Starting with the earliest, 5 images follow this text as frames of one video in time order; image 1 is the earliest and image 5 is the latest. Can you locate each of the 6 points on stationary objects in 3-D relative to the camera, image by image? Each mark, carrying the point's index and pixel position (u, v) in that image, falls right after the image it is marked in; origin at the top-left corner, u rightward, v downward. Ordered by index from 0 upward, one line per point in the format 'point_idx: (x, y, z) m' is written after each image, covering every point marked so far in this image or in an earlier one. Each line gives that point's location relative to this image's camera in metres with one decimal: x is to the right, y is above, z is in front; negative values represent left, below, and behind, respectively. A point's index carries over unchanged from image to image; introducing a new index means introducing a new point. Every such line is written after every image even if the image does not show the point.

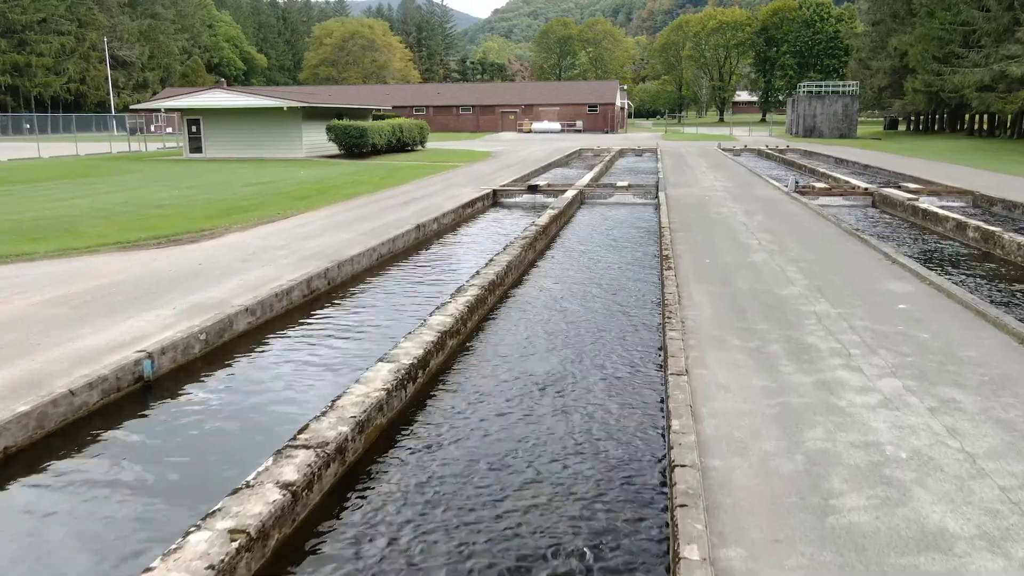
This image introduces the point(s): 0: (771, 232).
0: (+4.2, +0.9, +12.7) m
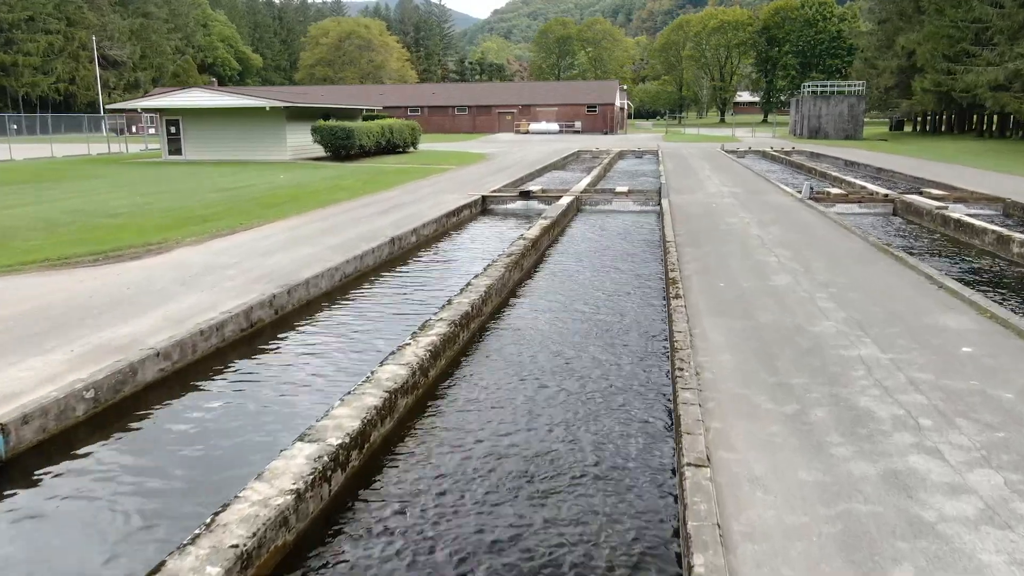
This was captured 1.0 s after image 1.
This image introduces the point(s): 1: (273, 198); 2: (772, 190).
0: (+3.9, +0.5, +11.2) m
1: (-5.4, +2.0, +18.3) m
2: (+6.4, +2.4, +19.6) m
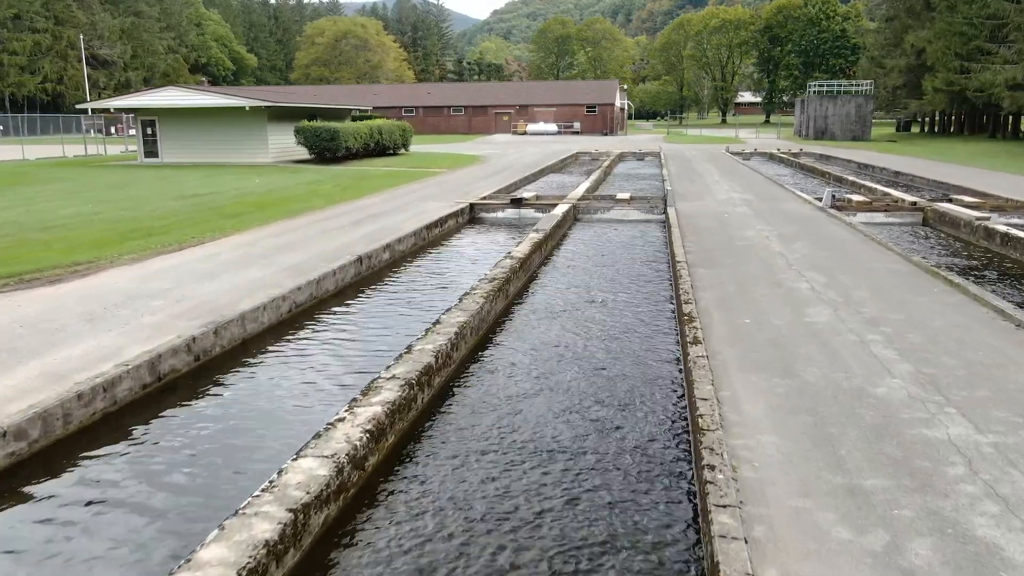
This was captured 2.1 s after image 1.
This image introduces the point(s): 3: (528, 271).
0: (+3.7, +0.2, +9.6) m
1: (-5.6, +1.7, +16.6) m
2: (+6.2, +2.1, +17.9) m
3: (+0.2, +0.2, +10.4) m
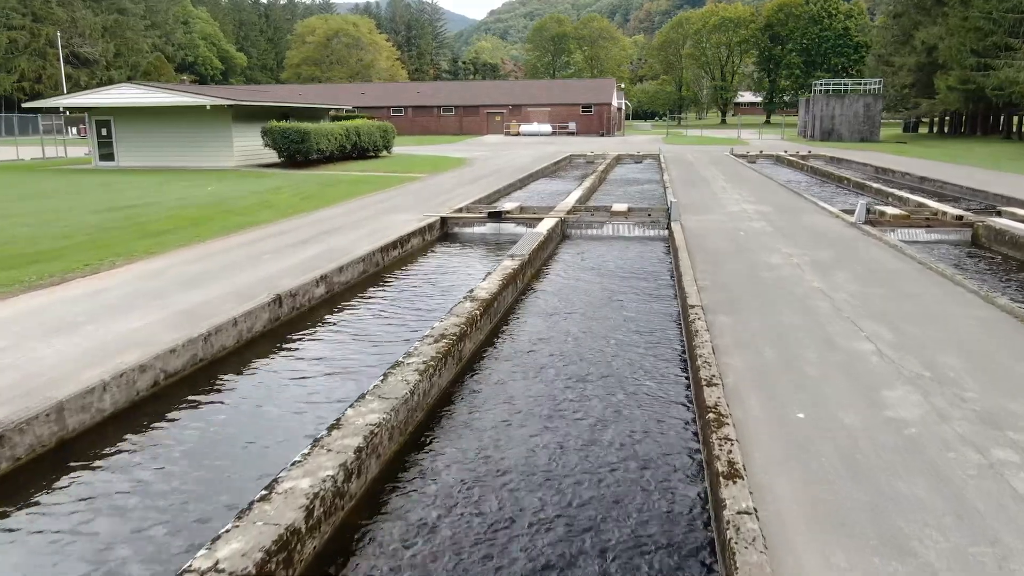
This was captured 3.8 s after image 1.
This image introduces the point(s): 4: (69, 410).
0: (+3.4, -0.3, +7.1) m
1: (-6.0, +1.2, +14.2) m
2: (+5.8, +1.5, +15.5) m
3: (-0.2, -0.3, +8.0) m
4: (-3.0, -0.8, +5.3) m
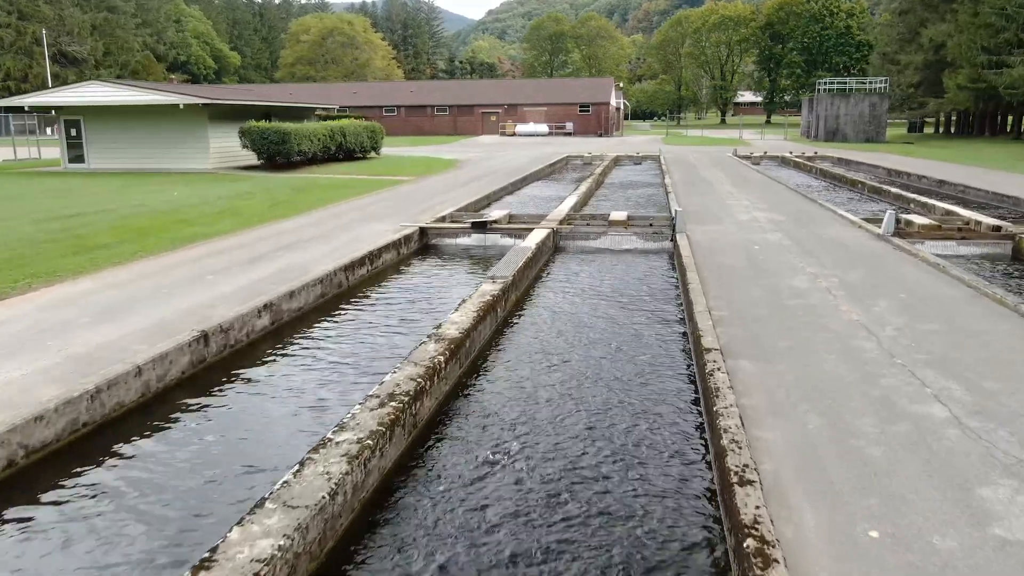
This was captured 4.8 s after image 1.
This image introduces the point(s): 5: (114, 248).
0: (+3.2, -0.6, +5.7) m
1: (-6.3, +0.9, +12.7) m
2: (+5.6, +1.2, +14.1) m
3: (-0.4, -0.6, +6.5) m
4: (-3.2, -1.1, +3.8) m
5: (-5.7, +0.6, +11.4) m
